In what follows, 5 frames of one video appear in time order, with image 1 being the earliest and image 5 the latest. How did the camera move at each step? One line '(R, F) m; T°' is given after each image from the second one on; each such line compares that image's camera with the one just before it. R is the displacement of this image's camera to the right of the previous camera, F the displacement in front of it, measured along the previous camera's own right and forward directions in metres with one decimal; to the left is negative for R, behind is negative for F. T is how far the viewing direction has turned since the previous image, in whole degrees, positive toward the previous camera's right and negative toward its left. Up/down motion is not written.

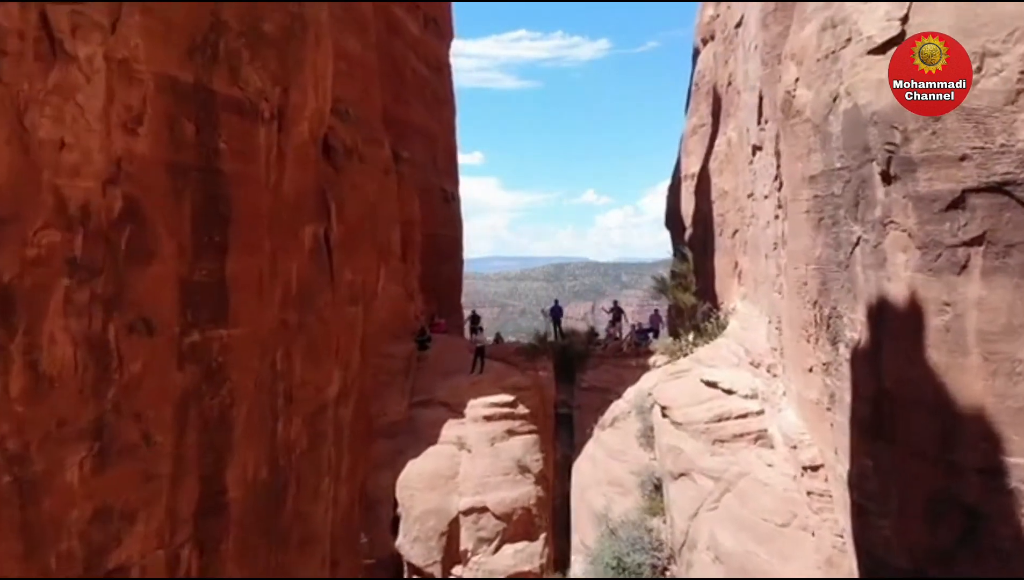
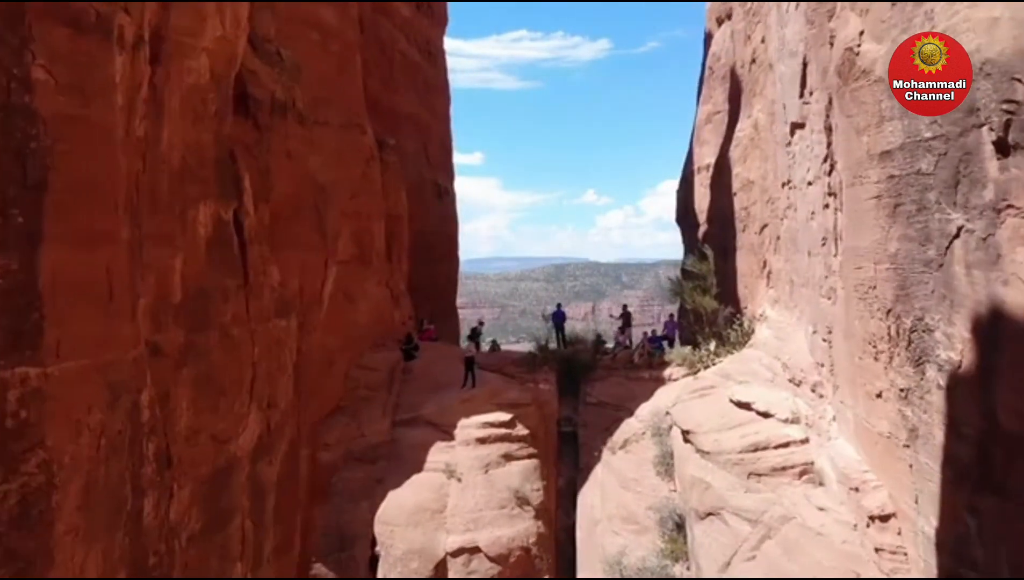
(+0.1, +1.9) m; 0°
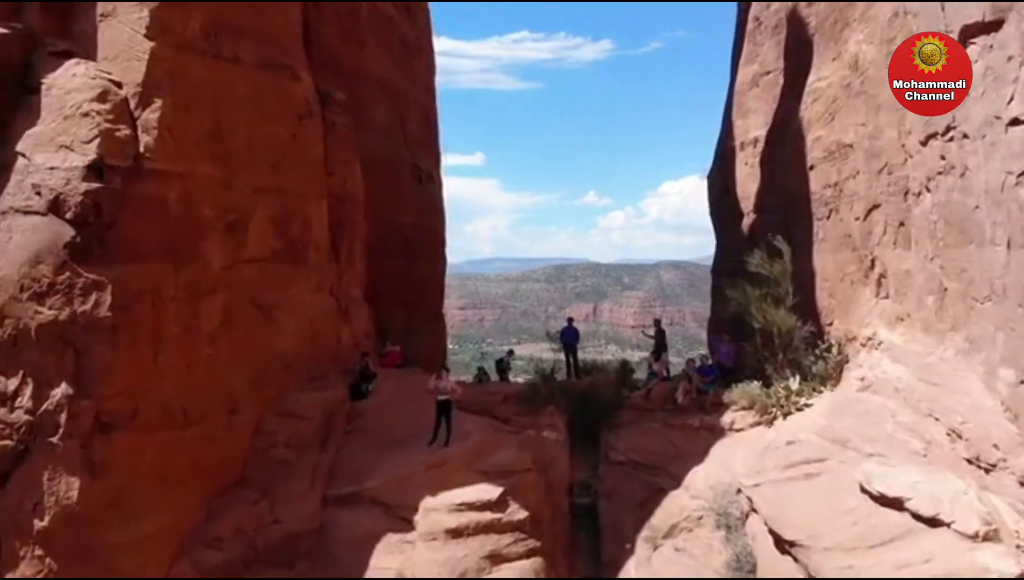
(+0.2, +4.2) m; 0°
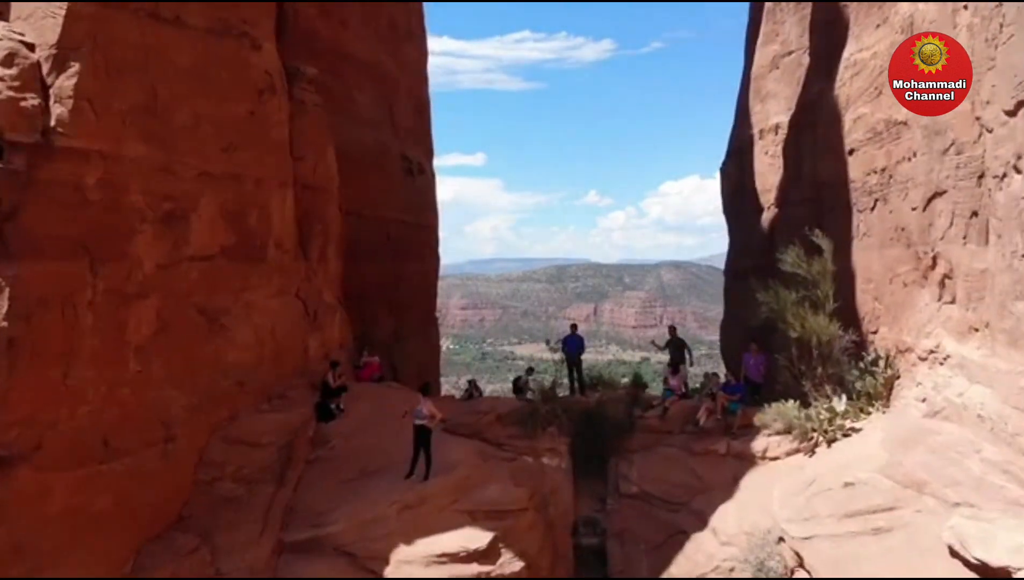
(+0.1, +1.4) m; 0°
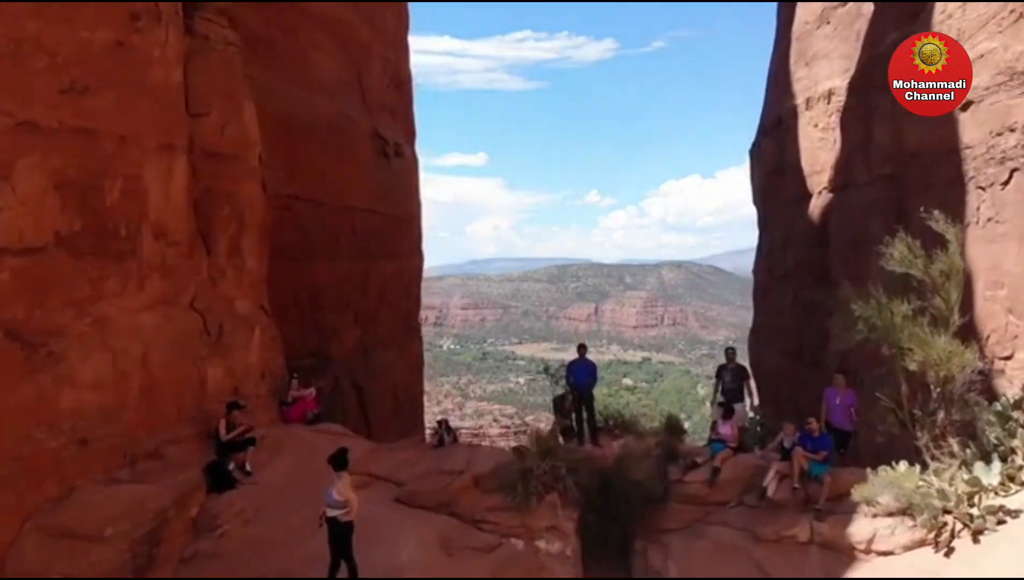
(+0.2, +2.7) m; 0°
